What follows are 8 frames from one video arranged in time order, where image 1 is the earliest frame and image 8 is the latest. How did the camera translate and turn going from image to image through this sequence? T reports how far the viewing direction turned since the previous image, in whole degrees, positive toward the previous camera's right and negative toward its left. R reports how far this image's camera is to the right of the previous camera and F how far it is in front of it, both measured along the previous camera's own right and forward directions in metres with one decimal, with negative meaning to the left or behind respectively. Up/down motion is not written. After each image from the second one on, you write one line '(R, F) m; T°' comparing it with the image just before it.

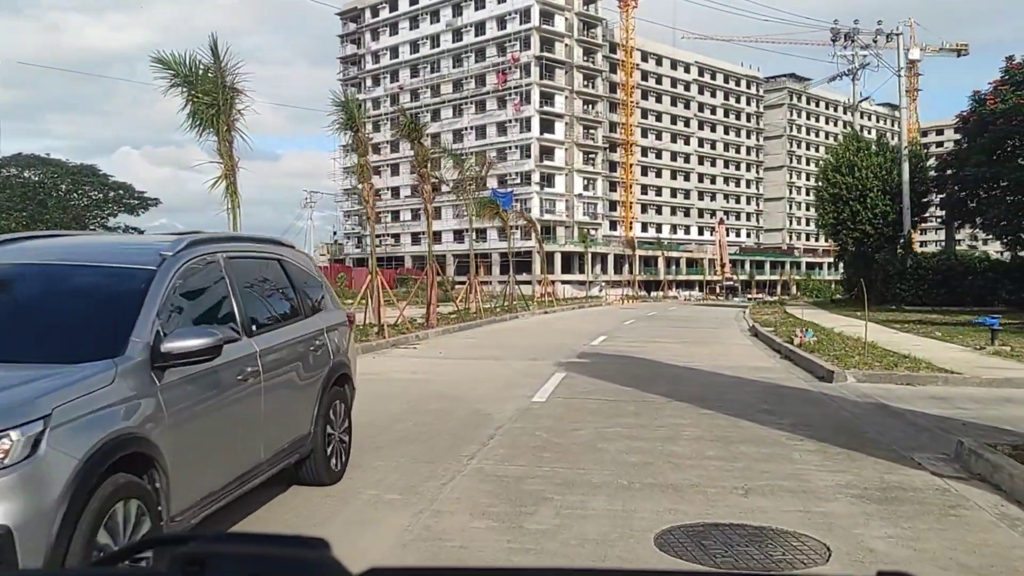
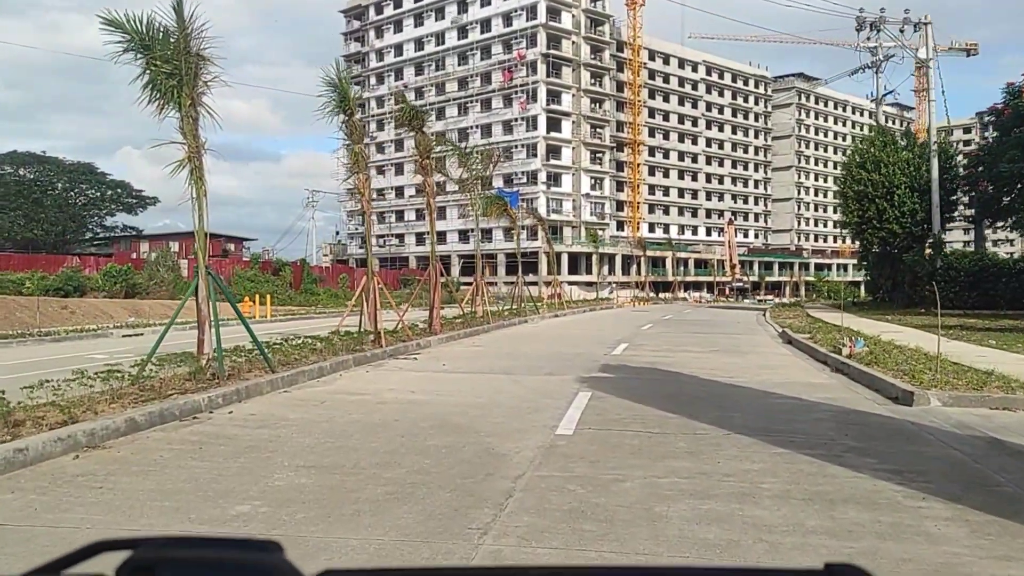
(-0.1, +1.8) m; 0°
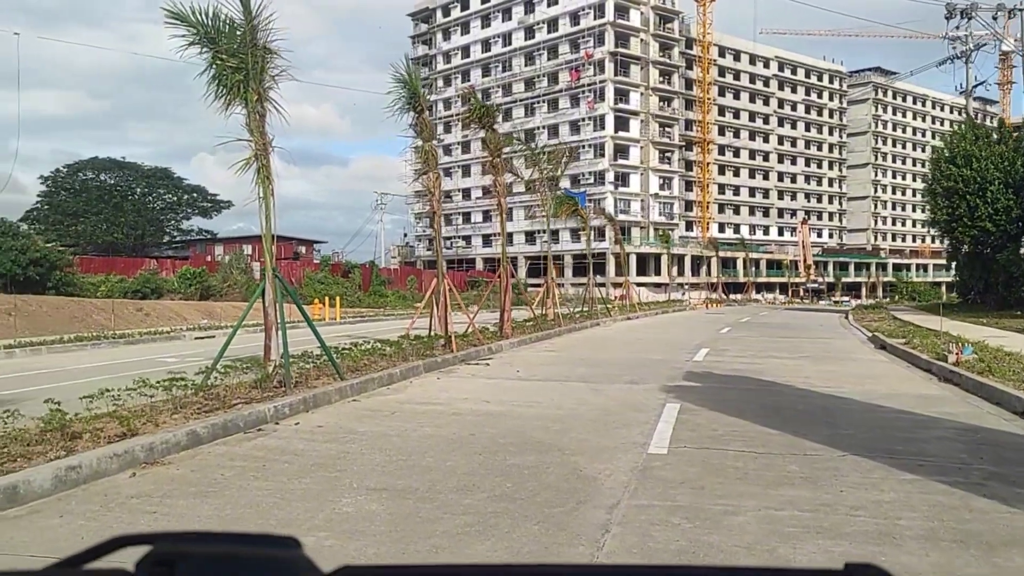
(-0.2, +0.6) m; -4°
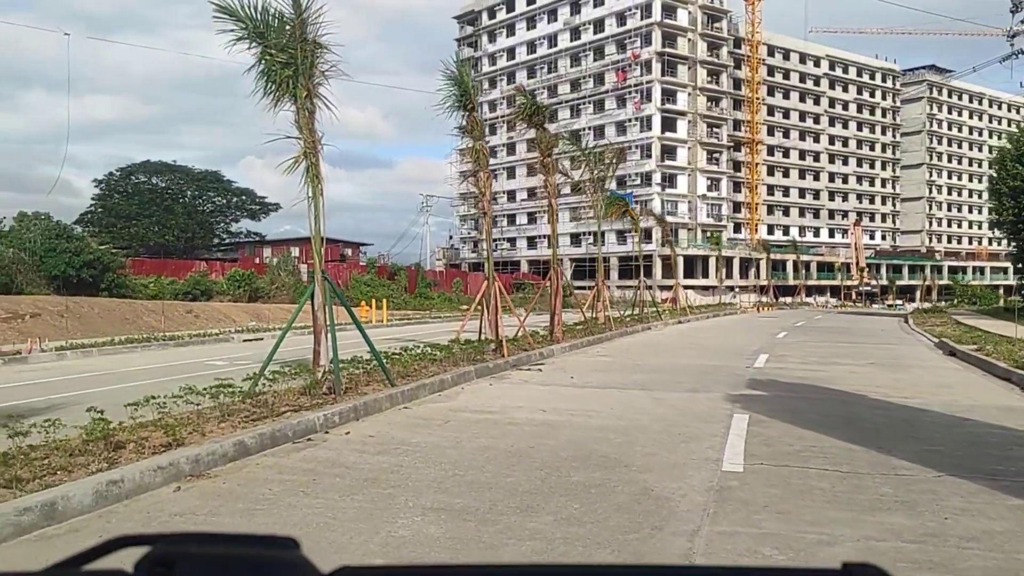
(-0.1, +0.4) m; -3°
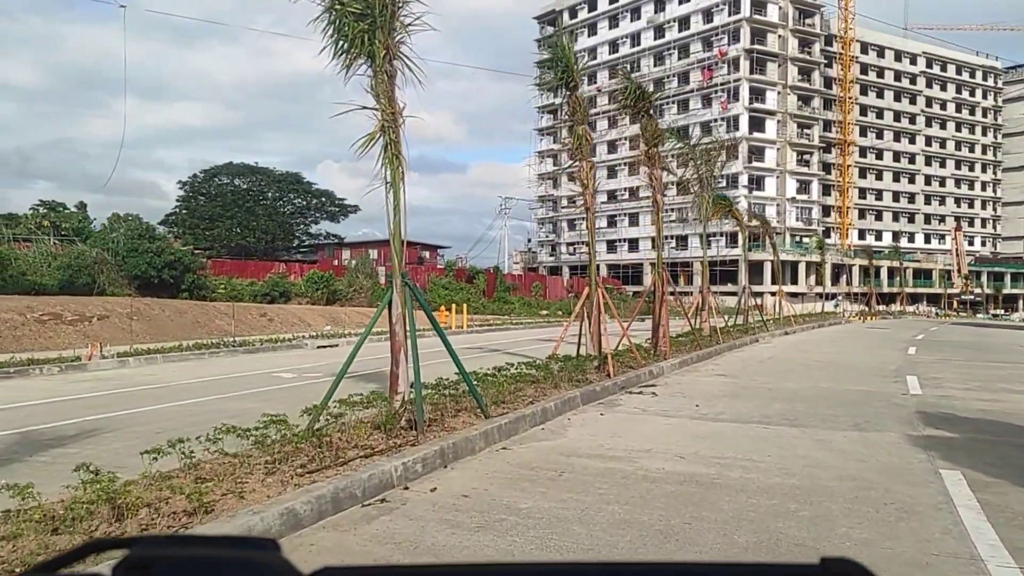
(-0.4, +1.9) m; -5°
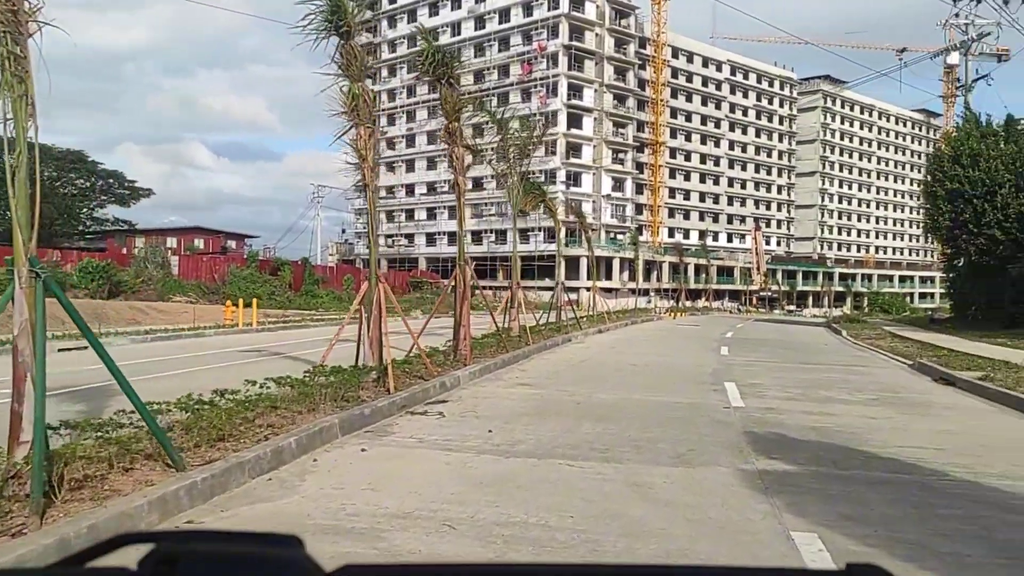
(+0.7, +2.1) m; +12°
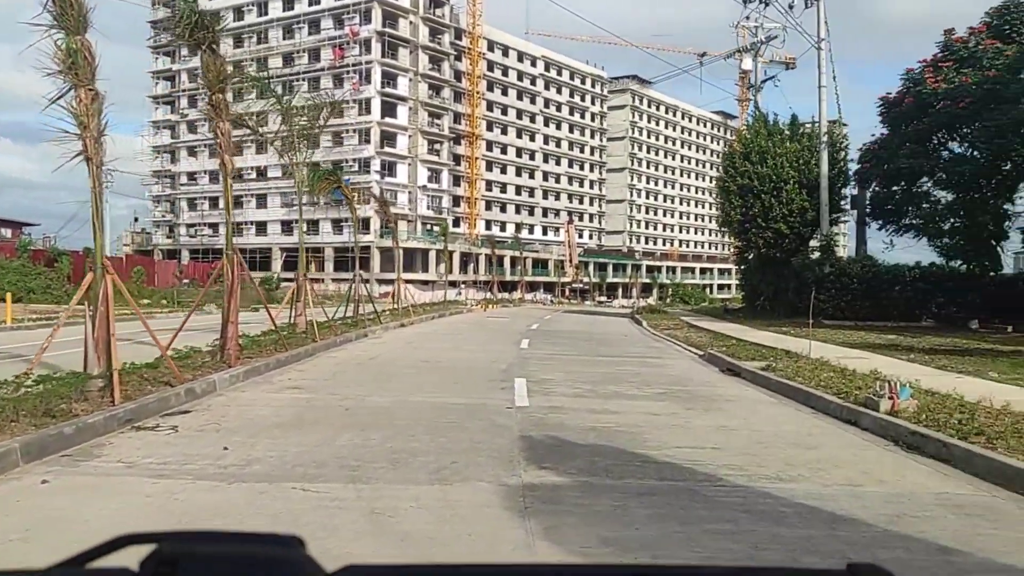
(+0.6, +0.9) m; +12°
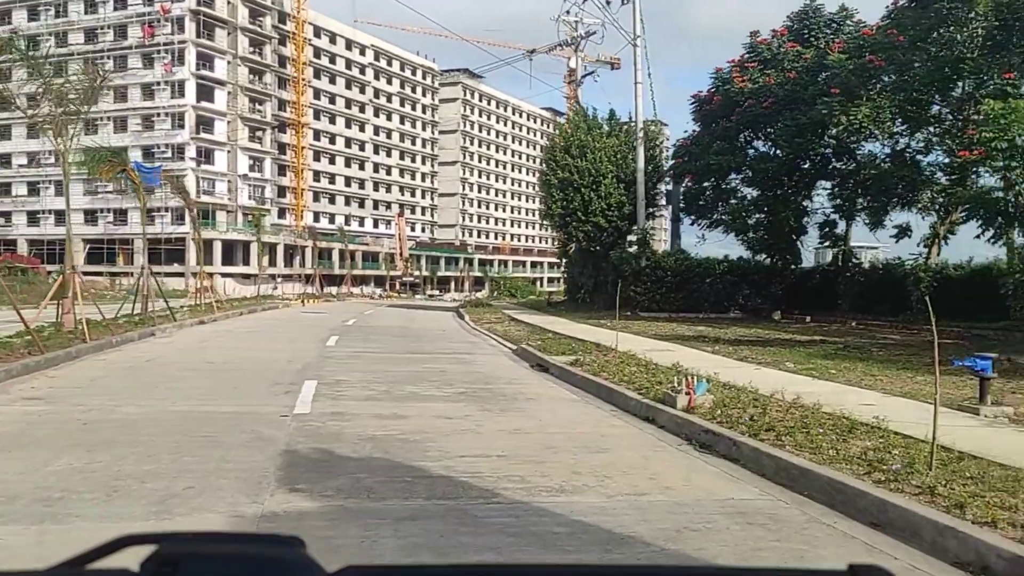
(+0.6, +0.8) m; +11°
